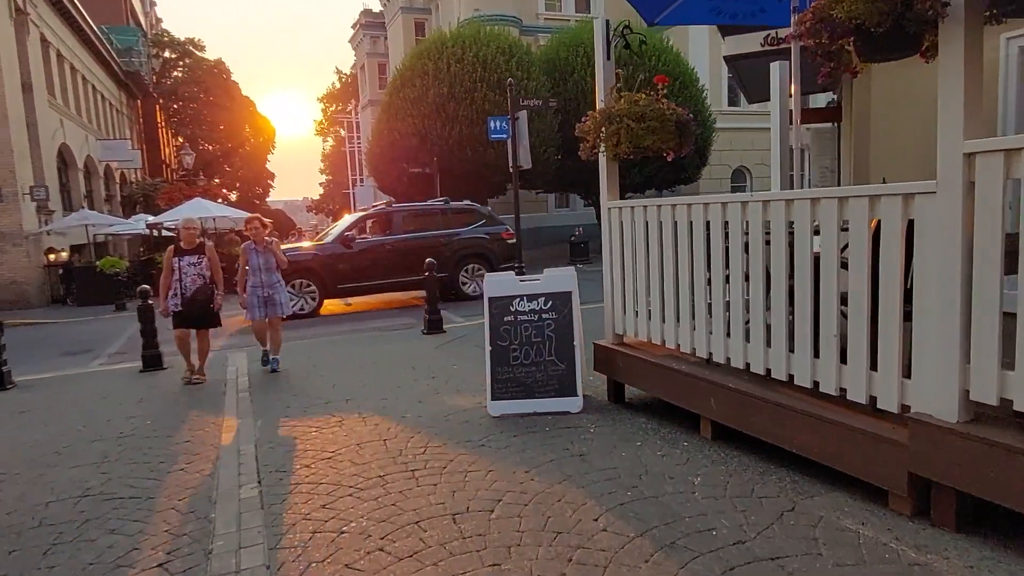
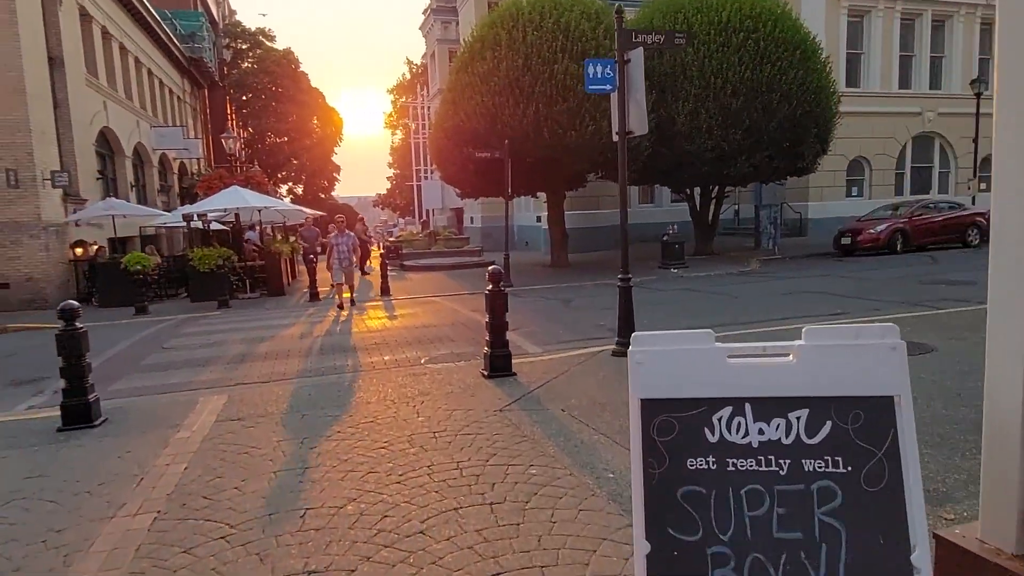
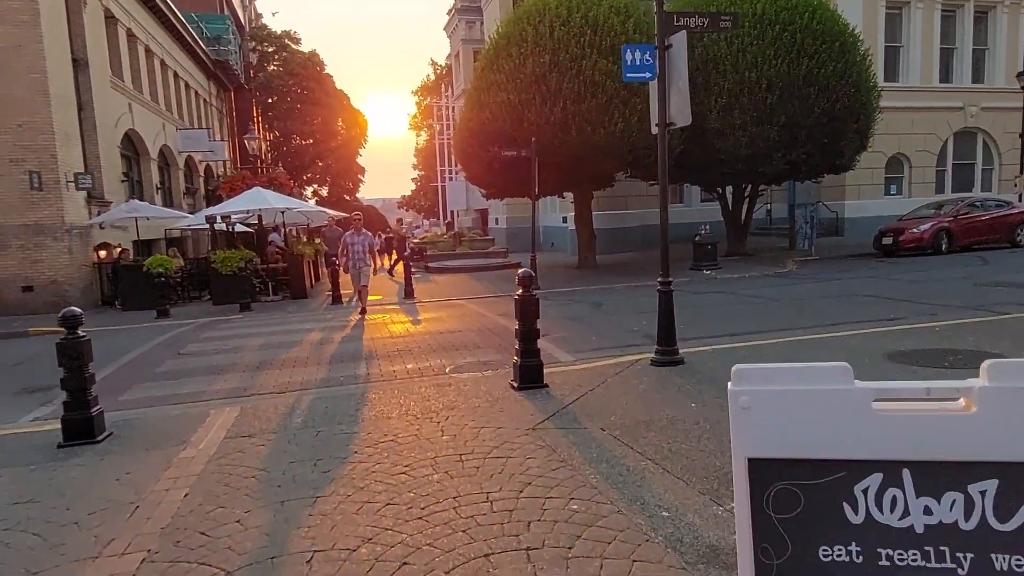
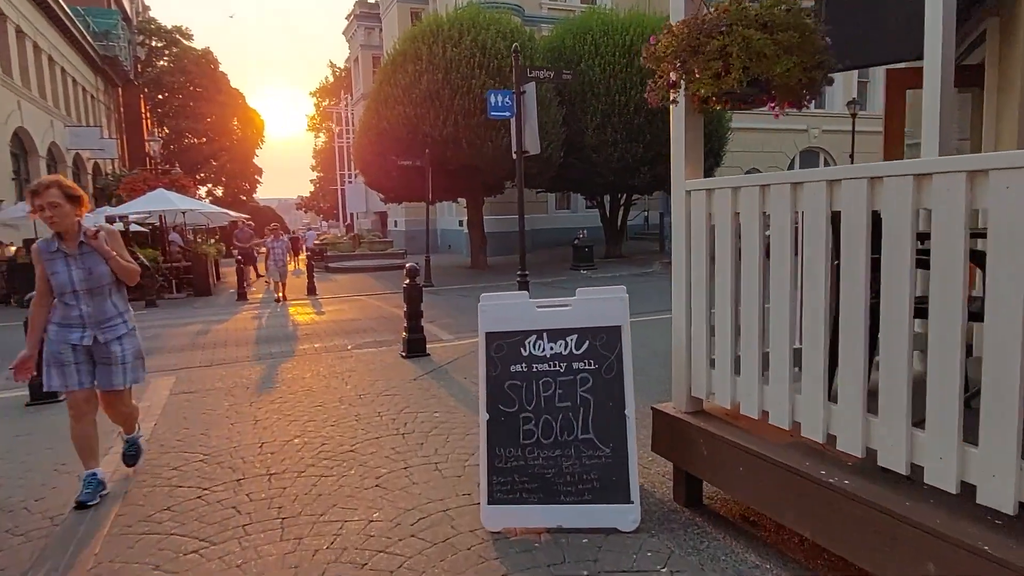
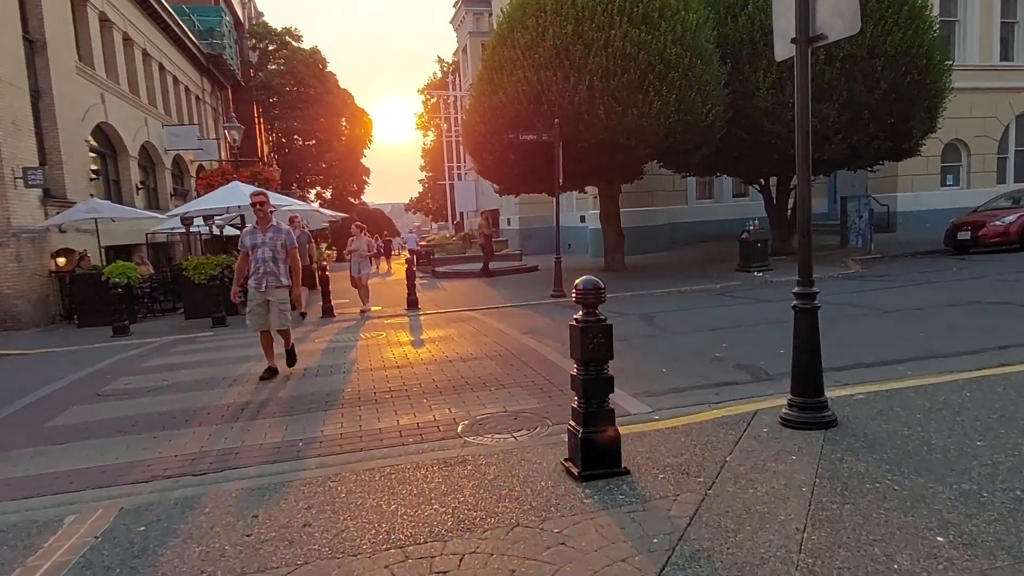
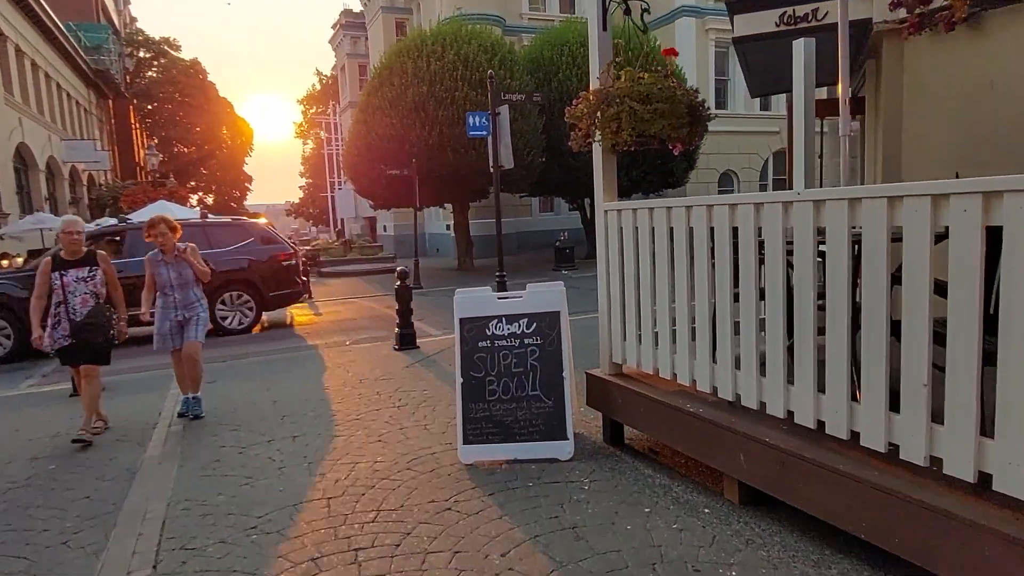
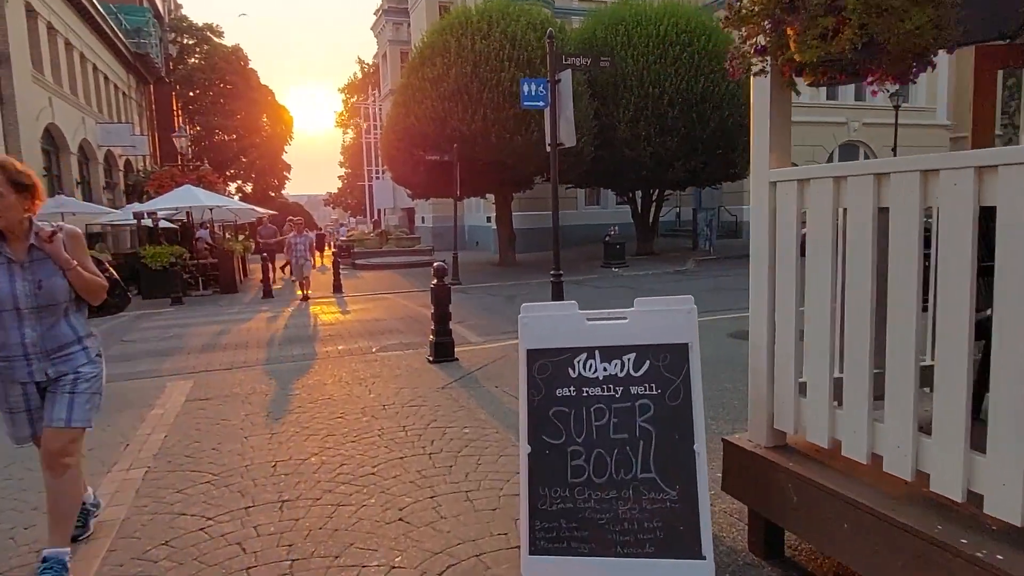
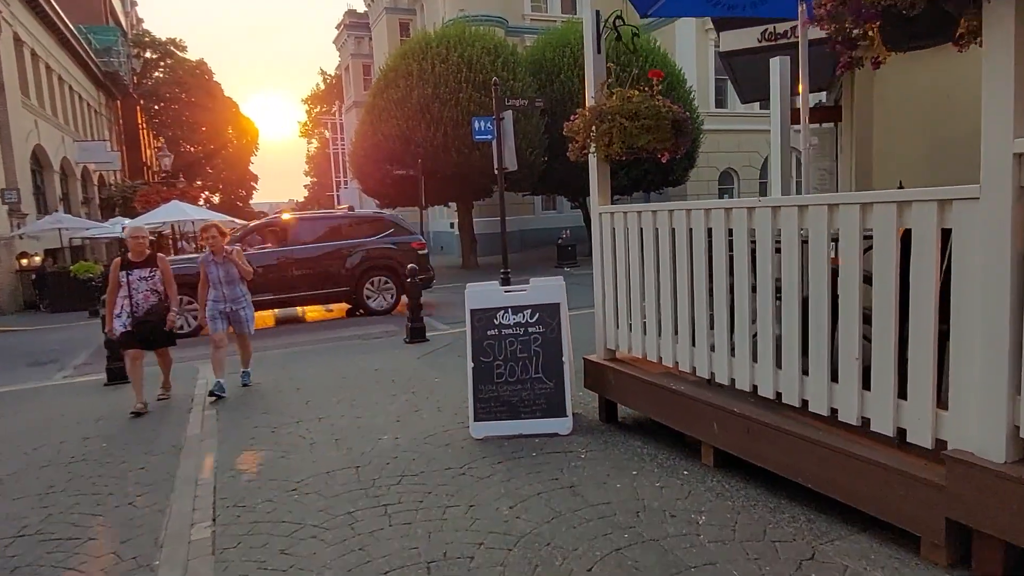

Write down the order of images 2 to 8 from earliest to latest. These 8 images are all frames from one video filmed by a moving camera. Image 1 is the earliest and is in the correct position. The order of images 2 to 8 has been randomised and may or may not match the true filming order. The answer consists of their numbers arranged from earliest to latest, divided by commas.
8, 6, 4, 7, 2, 3, 5
